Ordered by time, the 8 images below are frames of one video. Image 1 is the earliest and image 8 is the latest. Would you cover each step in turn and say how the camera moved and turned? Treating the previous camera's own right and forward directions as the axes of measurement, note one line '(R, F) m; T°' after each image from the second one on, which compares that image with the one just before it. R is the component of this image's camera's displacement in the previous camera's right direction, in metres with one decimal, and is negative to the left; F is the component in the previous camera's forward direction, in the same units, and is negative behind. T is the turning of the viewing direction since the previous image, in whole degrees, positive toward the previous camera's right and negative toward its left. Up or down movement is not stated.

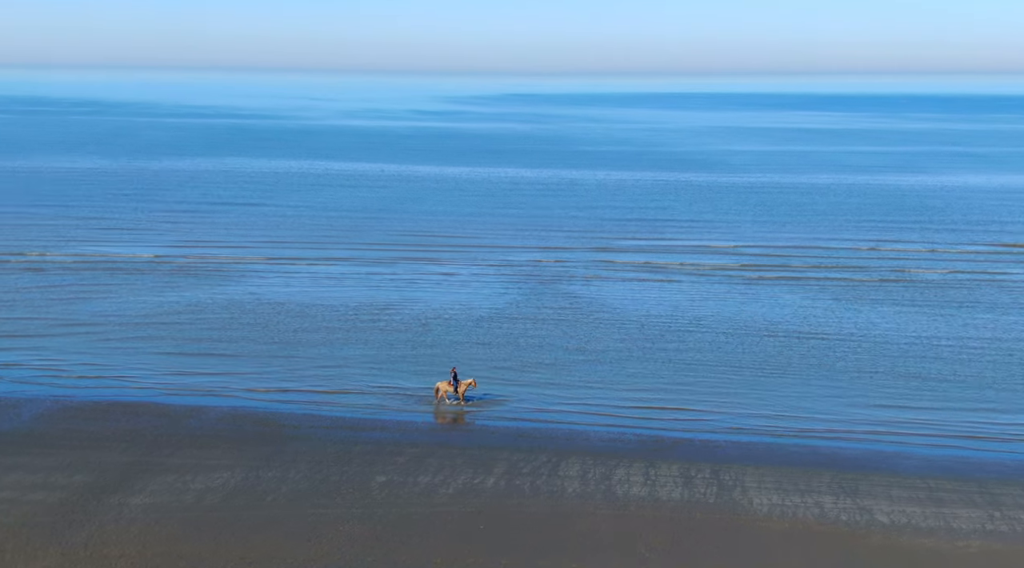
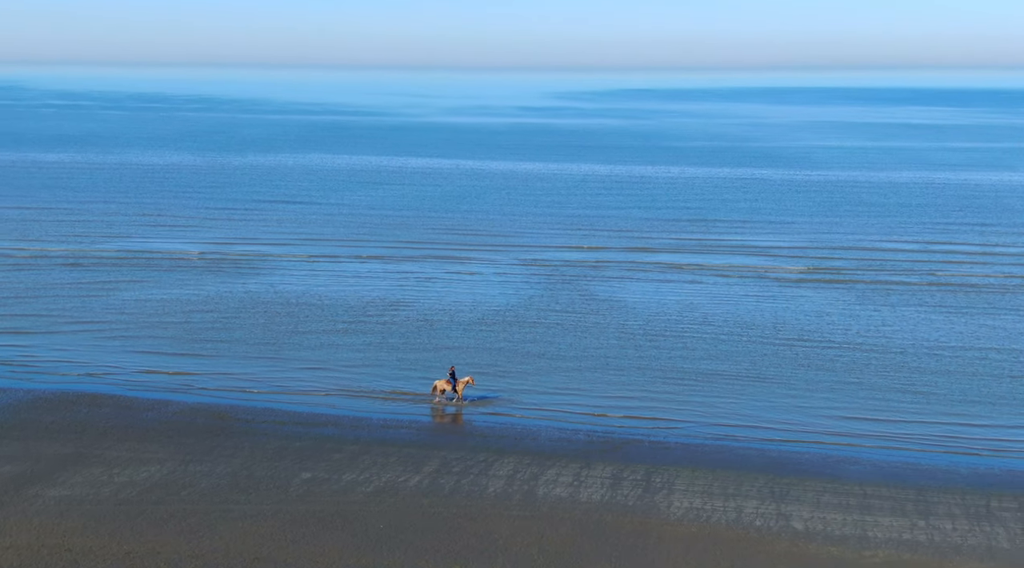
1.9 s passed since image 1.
(+2.2, -0.1) m; -4°
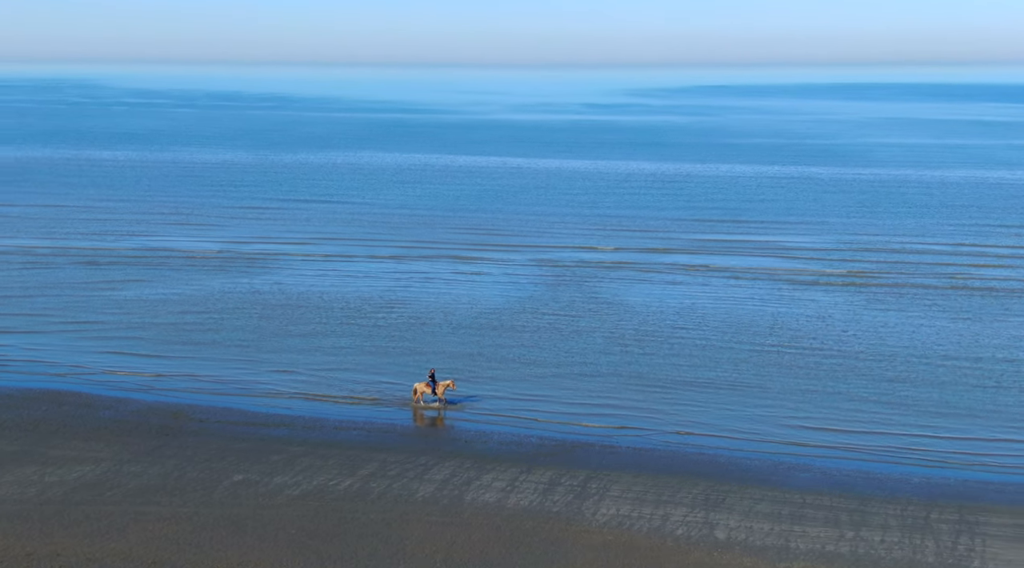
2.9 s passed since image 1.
(+1.7, +0.1) m; -3°
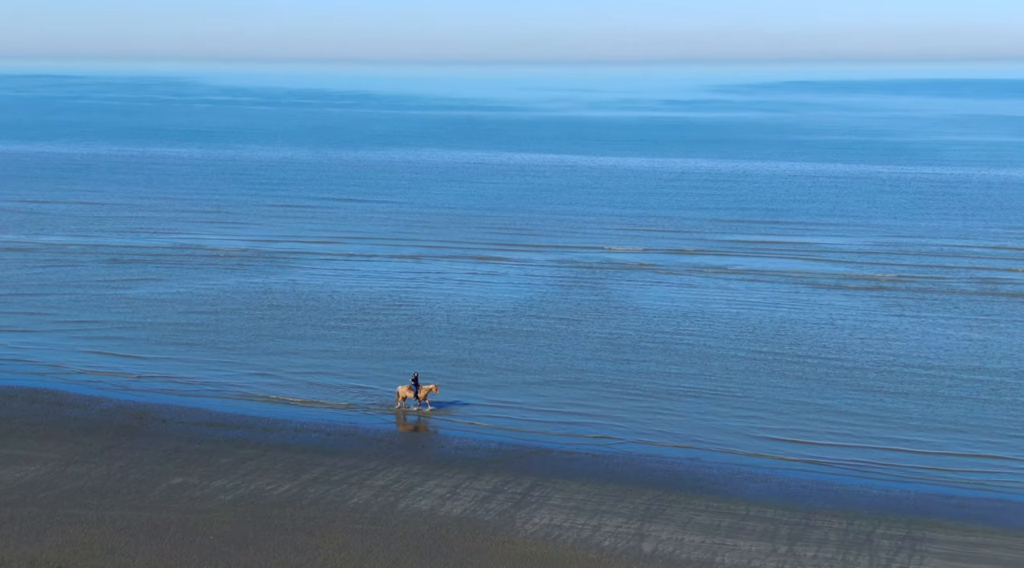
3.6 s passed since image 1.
(+1.7, +0.2) m; -3°
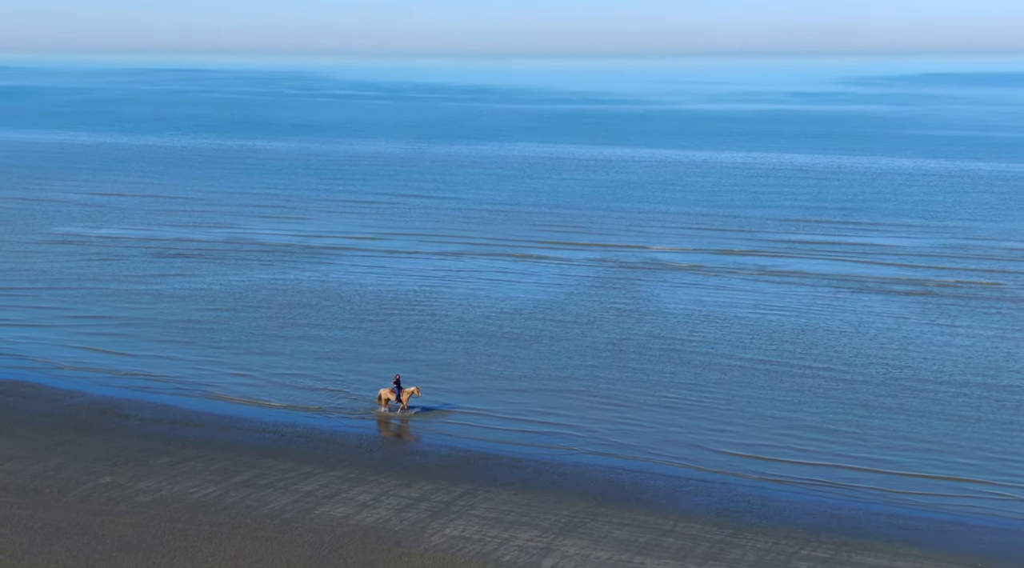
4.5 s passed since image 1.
(+2.4, +0.4) m; -5°
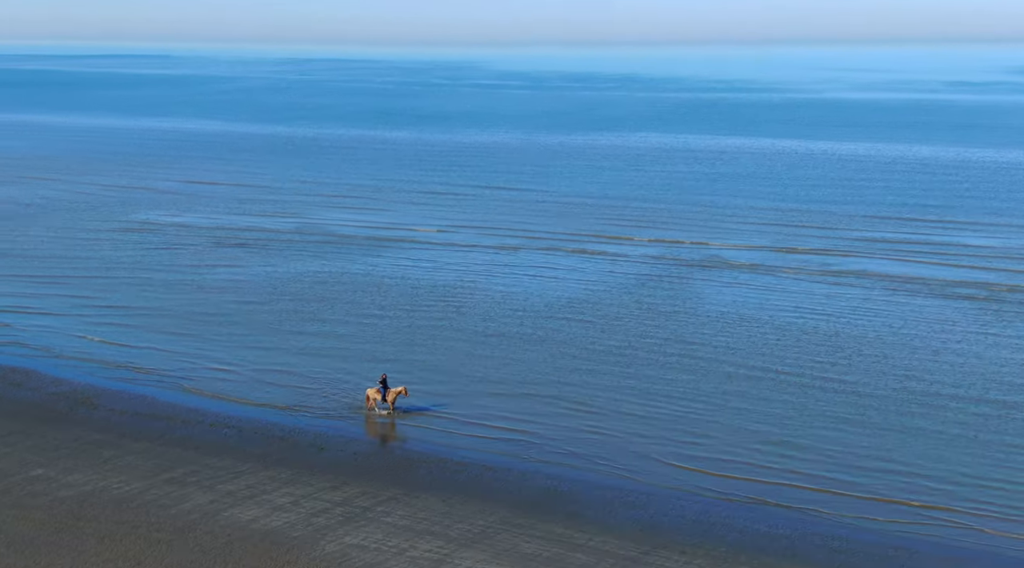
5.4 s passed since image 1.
(+2.8, +0.6) m; -6°
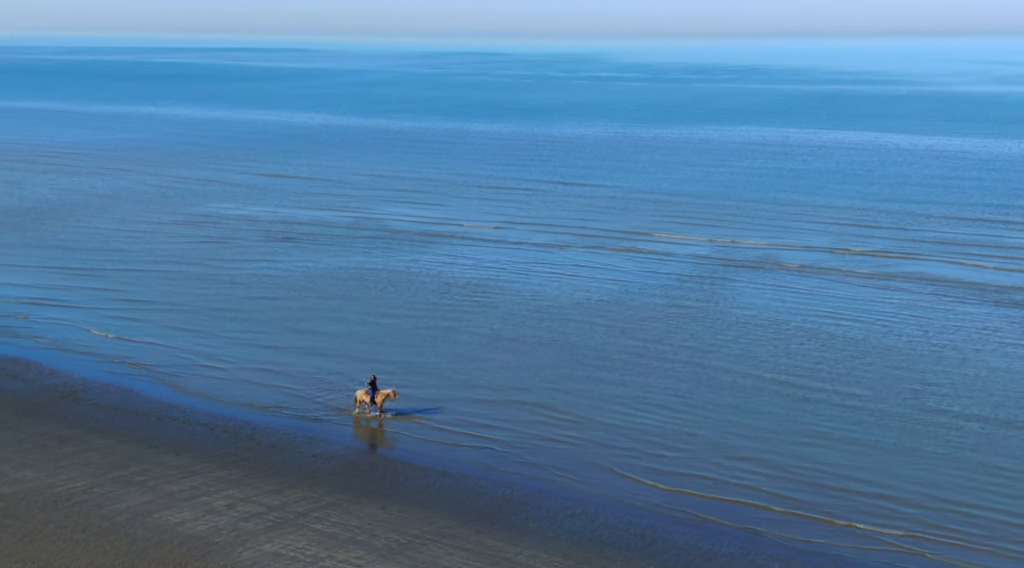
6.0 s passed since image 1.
(+2.2, +0.5) m; -5°
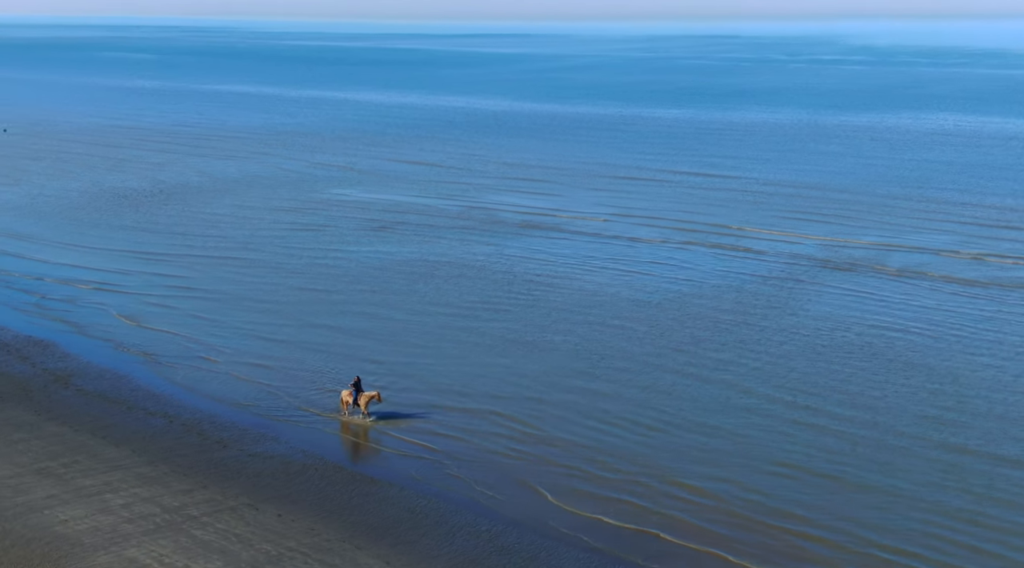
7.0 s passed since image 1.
(+3.9, +1.1) m; -10°
